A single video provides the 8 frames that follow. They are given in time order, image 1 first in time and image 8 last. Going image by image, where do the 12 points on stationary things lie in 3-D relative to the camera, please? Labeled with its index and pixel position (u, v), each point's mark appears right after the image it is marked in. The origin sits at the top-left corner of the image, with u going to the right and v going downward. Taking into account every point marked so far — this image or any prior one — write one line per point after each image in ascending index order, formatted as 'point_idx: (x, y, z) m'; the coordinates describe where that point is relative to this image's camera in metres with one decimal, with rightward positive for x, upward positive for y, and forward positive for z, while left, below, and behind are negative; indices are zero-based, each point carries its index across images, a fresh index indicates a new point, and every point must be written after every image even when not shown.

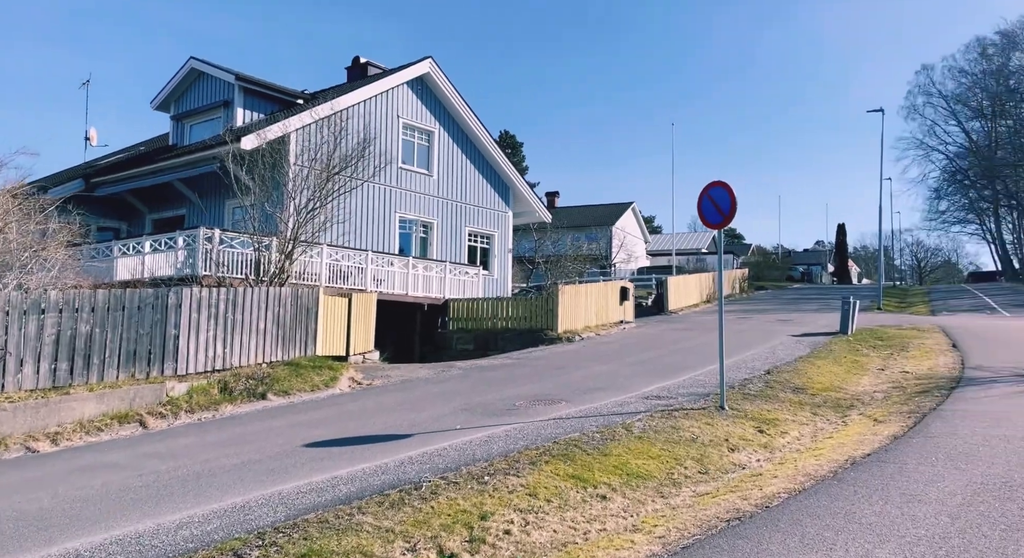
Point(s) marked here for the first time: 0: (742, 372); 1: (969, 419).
0: (+4.0, -1.6, +13.2) m
1: (+5.3, -1.6, +8.9) m
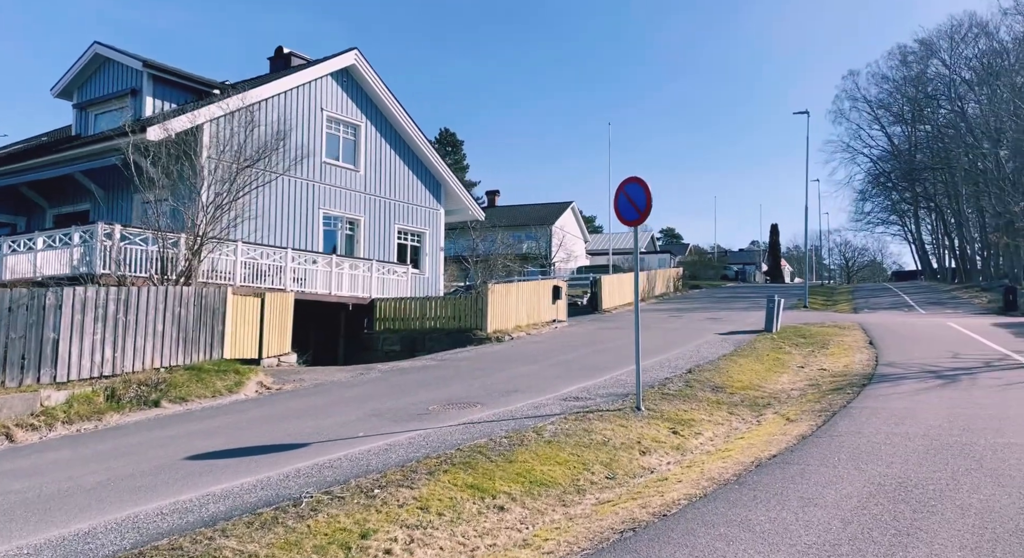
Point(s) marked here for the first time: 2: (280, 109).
0: (+2.6, -1.6, +13.1) m
1: (+4.3, -1.6, +8.9) m
2: (-5.9, +4.4, +19.4) m
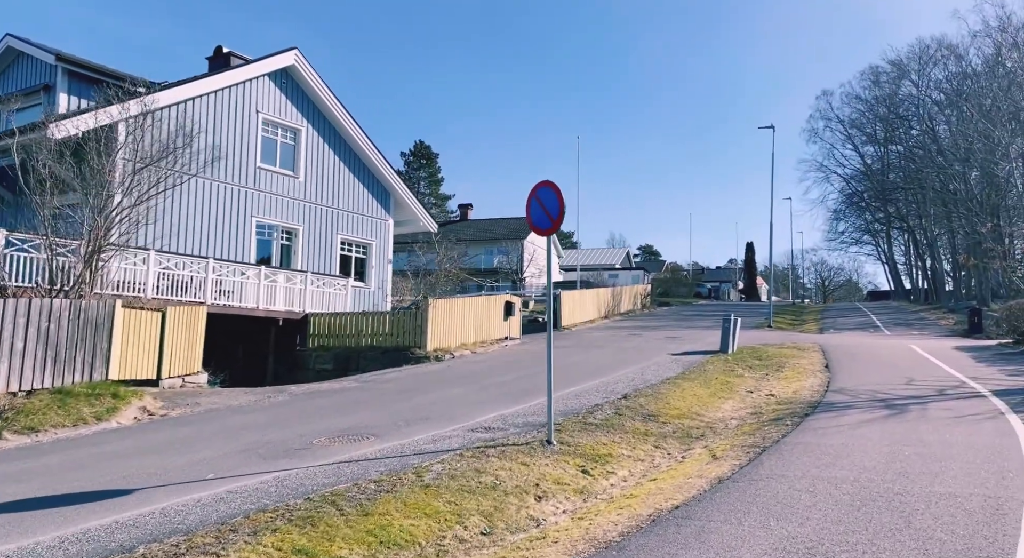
0: (+1.4, -1.9, +12.1) m
1: (+3.1, -1.9, +8.0) m
2: (-7.3, +4.1, +18.3) m
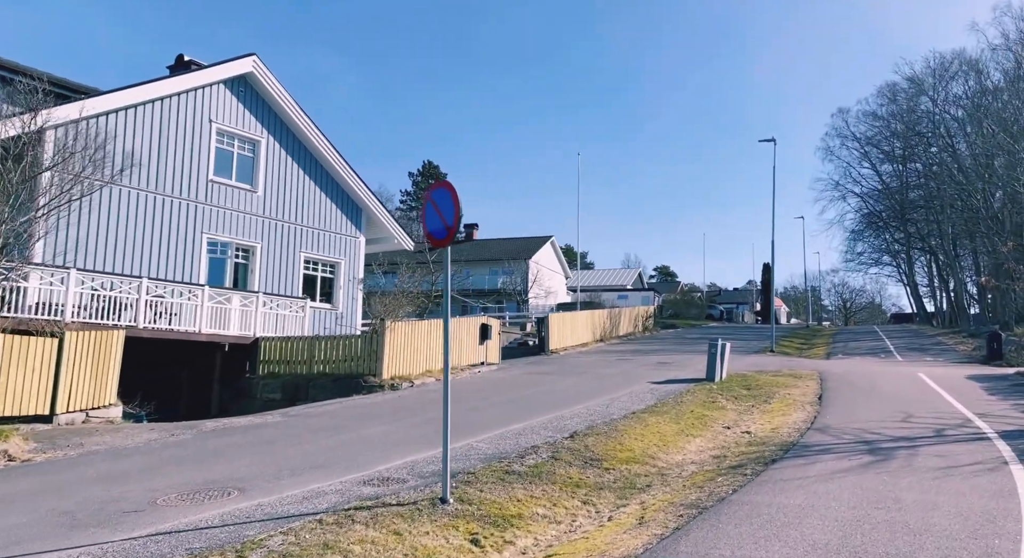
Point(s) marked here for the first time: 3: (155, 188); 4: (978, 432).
0: (+0.4, -2.2, +10.7) m
1: (+2.1, -2.1, +6.5) m
2: (-8.1, +3.6, +17.2) m
3: (-8.1, +2.0, +17.2) m
4: (+6.9, -2.3, +11.3) m
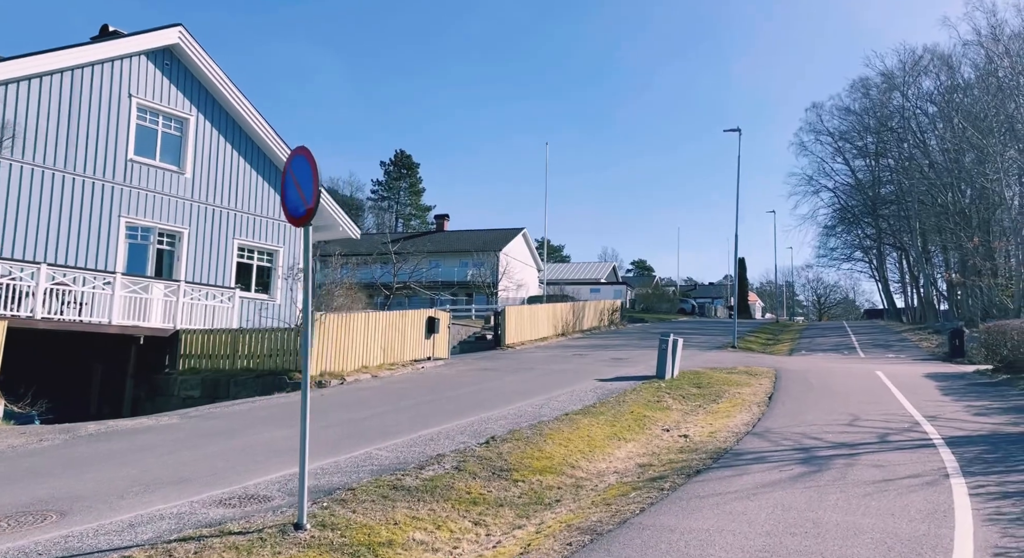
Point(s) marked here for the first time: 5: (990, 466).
0: (-0.8, -2.1, +9.7) m
1: (+1.0, -2.0, +5.6) m
2: (-9.4, +3.8, +16.0) m
3: (-9.4, +2.3, +16.0) m
4: (+5.7, -2.2, +10.6) m
5: (+5.3, -2.1, +8.6) m
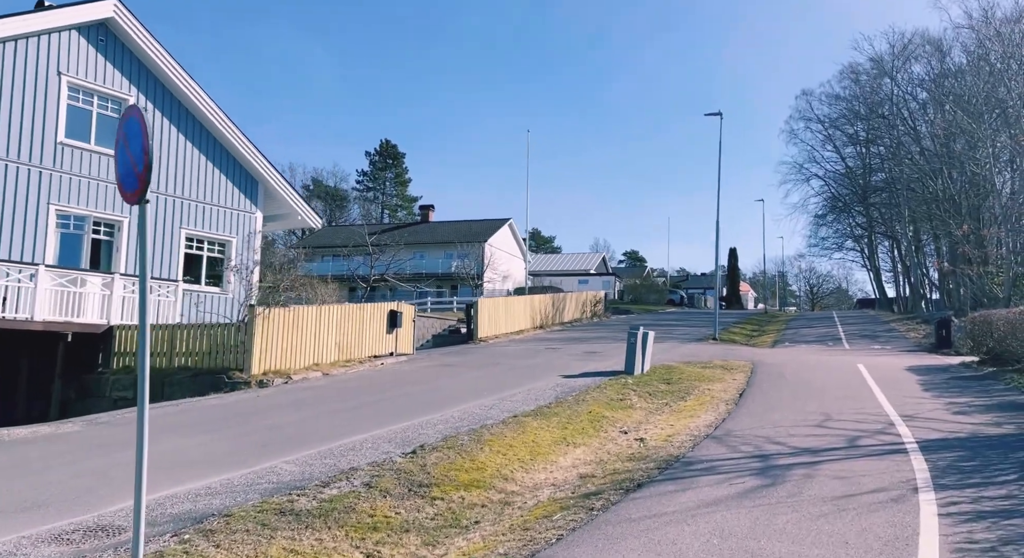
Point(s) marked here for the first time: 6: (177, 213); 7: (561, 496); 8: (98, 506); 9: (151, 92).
0: (-1.6, -2.0, +8.8) m
1: (+0.2, -2.0, +4.7) m
2: (-10.3, +3.9, +14.9) m
3: (-10.3, +2.4, +14.9) m
4: (+4.9, -2.1, +9.7) m
5: (+4.5, -2.0, +7.6) m
6: (-8.3, +1.6, +18.7) m
7: (+0.5, -2.2, +7.7) m
8: (-3.5, -1.9, +6.5) m
9: (-8.6, +4.3, +18.1) m
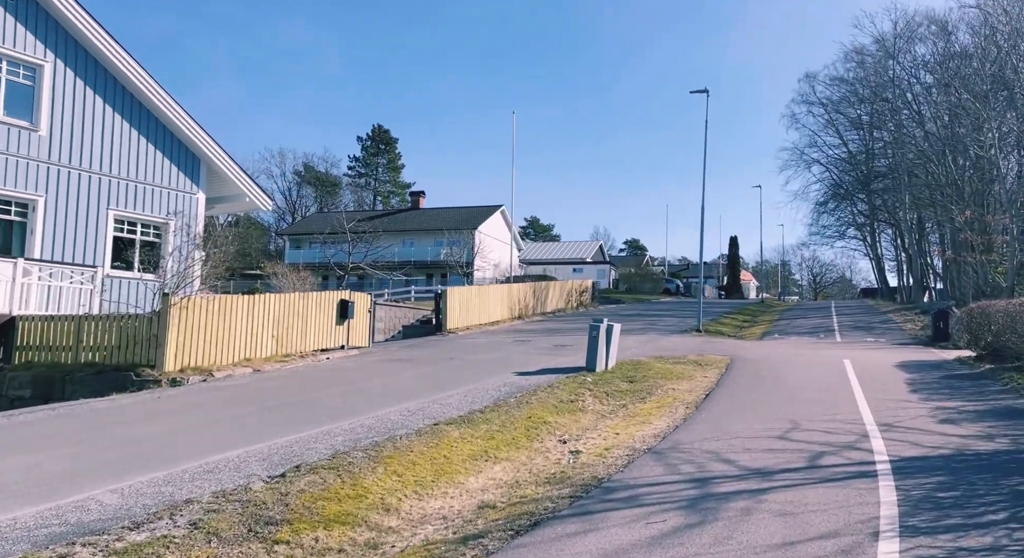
0: (-2.7, -1.9, +7.3) m
1: (-0.9, -1.9, +3.2) m
2: (-11.4, +4.2, +13.3) m
3: (-11.3, +2.7, +13.4) m
4: (+3.8, -1.9, +8.2) m
5: (+3.5, -1.9, +6.1) m
6: (-9.3, +1.9, +17.2) m
7: (-0.6, -2.1, +6.3) m
8: (-4.6, -1.8, +5.0) m
9: (-9.6, +4.6, +16.6) m
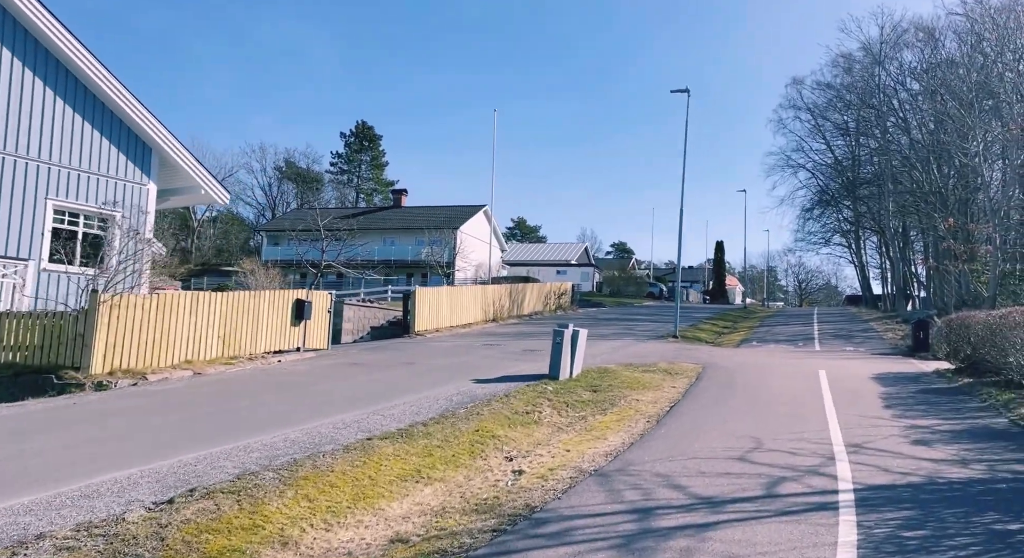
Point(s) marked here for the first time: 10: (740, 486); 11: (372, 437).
0: (-3.4, -1.9, +6.5) m
1: (-1.5, -1.9, +2.4) m
2: (-12.1, +4.3, +12.4) m
3: (-12.1, +2.8, +12.4) m
4: (+3.1, -2.0, +7.5) m
5: (+2.8, -2.0, +5.4) m
6: (-10.1, +2.0, +16.3) m
7: (-1.2, -2.1, +5.4) m
8: (-5.3, -1.8, +4.1) m
9: (-10.3, +4.7, +15.6) m
10: (+2.3, -2.0, +7.5) m
11: (-1.7, -2.0, +9.5) m
